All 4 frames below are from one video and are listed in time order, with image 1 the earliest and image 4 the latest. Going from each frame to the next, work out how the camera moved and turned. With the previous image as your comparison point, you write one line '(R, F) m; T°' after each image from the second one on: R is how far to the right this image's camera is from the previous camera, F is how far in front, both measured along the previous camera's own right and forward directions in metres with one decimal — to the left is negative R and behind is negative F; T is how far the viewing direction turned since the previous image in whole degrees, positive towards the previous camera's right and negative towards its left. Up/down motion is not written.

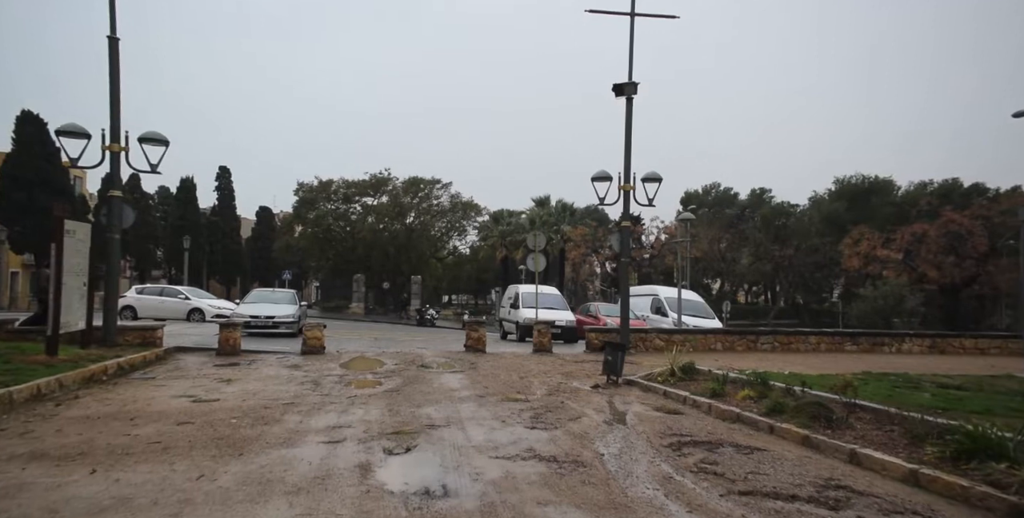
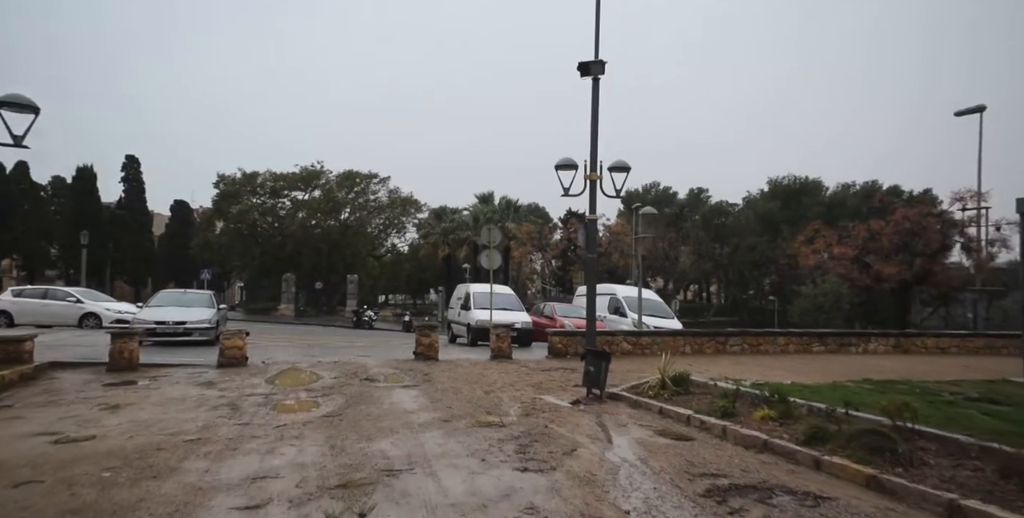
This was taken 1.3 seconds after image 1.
(-0.4, +1.9) m; +6°
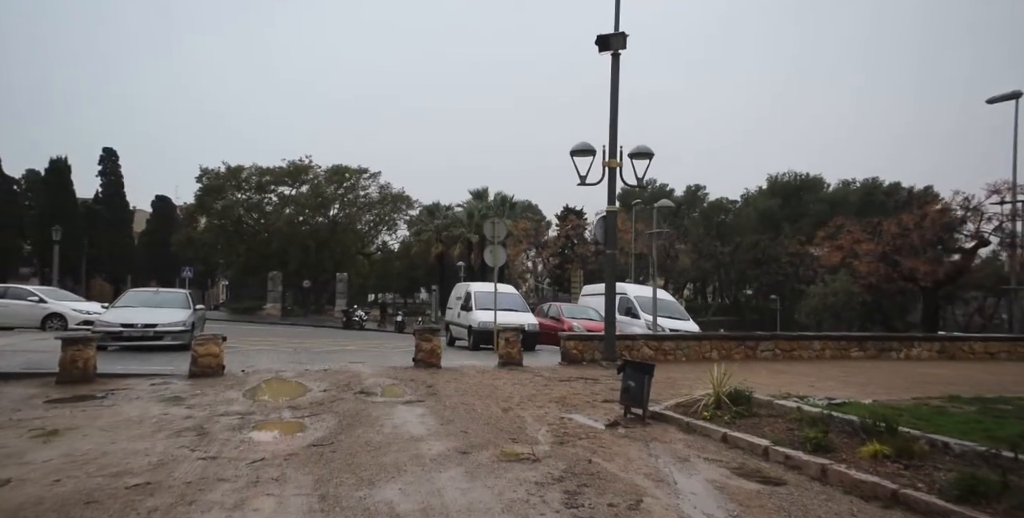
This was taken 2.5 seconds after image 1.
(-0.5, +1.7) m; +1°
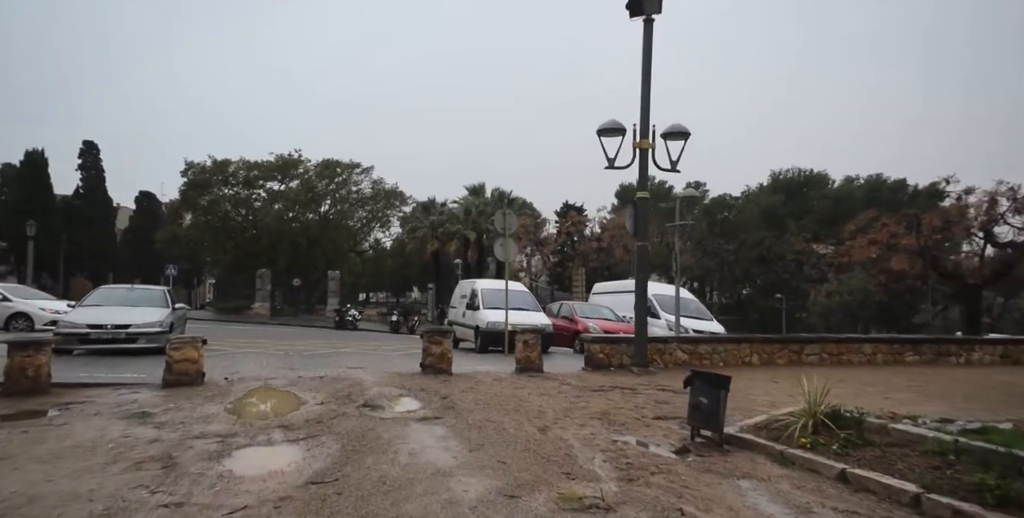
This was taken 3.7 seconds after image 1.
(-0.6, +1.6) m; +1°
